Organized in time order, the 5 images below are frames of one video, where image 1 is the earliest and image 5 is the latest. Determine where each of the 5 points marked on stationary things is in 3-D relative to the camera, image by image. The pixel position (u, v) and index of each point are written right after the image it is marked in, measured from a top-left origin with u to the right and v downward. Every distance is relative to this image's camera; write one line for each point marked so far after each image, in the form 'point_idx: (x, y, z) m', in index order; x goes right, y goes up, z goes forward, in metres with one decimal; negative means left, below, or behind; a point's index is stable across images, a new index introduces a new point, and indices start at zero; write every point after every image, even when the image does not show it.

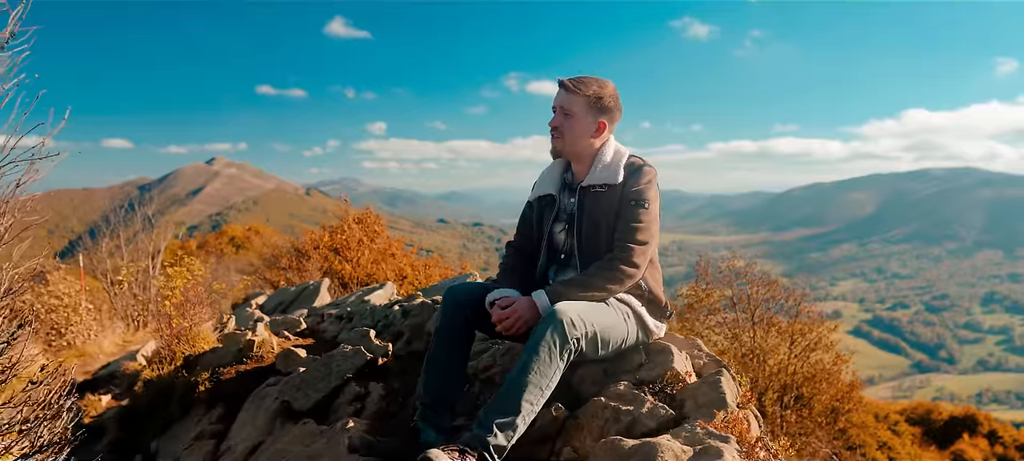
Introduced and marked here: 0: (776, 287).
0: (+7.3, -1.8, +15.6) m
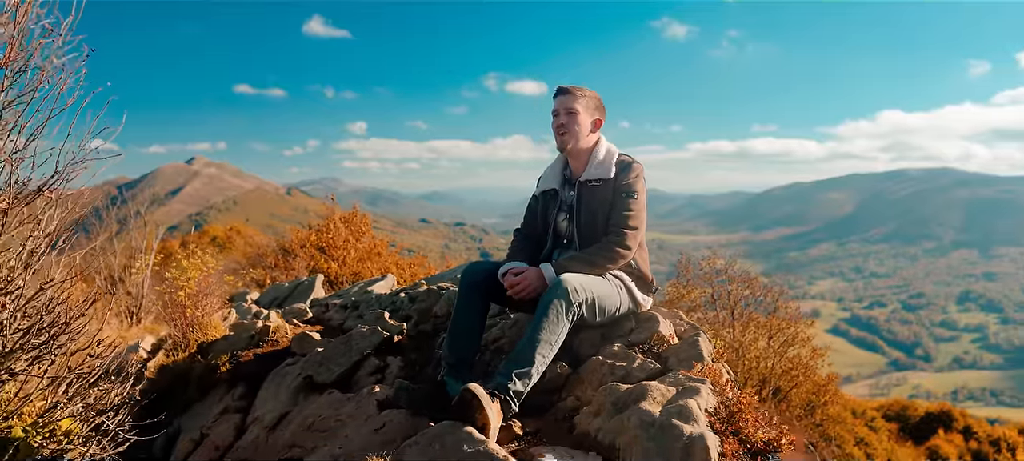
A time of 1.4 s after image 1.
0: (+7.0, -1.7, +16.4) m
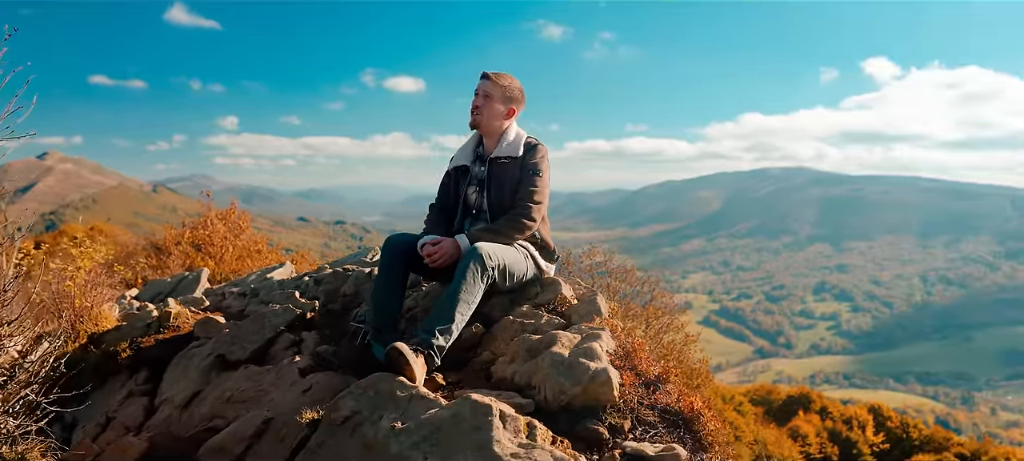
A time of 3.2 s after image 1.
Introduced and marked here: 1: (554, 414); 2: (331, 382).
0: (+4.1, -1.3, +17.7) m
1: (+0.2, -1.0, +3.1) m
2: (-1.3, -1.1, +4.0) m
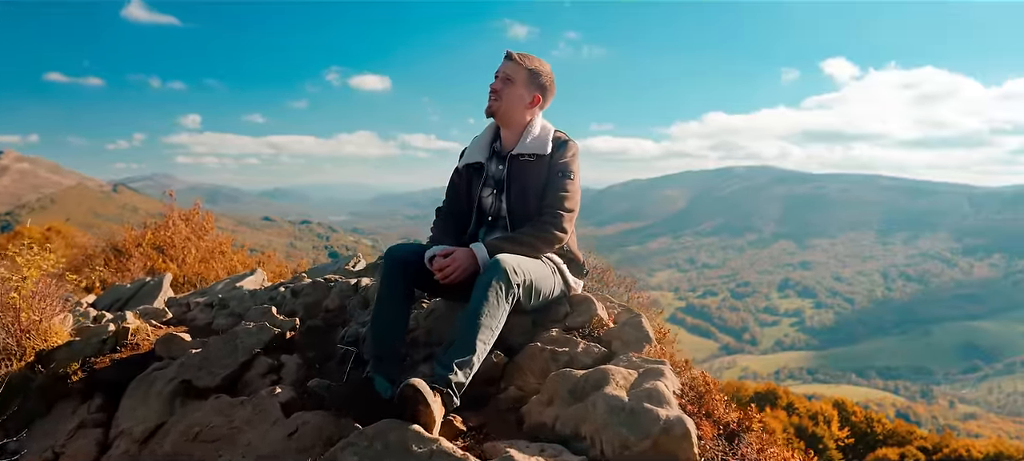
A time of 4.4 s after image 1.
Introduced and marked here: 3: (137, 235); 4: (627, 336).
0: (+3.6, -1.4, +17.3) m
1: (+0.5, -1.1, +2.5) m
2: (-1.1, -1.2, +3.3) m
3: (-11.2, -0.2, +16.6) m
4: (+0.7, -0.7, +3.5) m
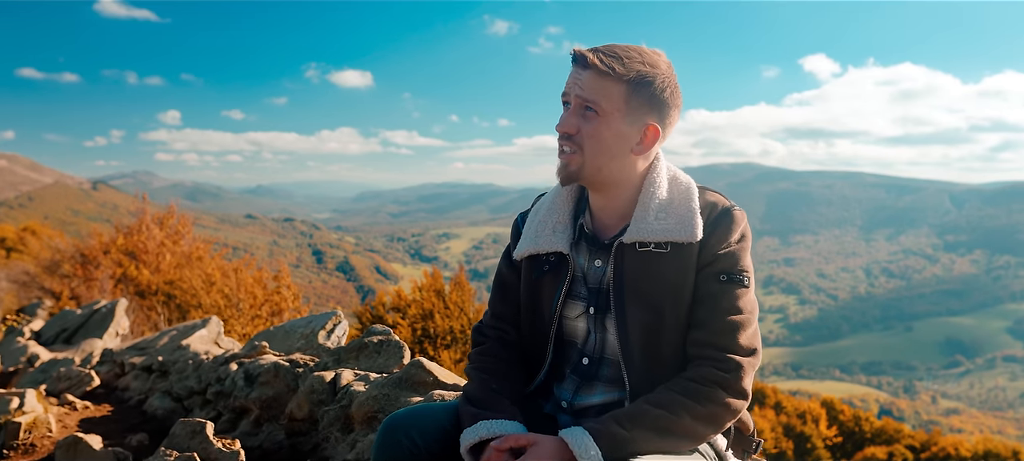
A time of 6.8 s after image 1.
0: (+3.6, -1.8, +15.6) m
1: (+0.9, -1.6, +0.7) m
2: (-0.7, -1.7, +1.5) m
3: (-11.1, -0.7, +14.5) m
4: (+1.1, -1.2, +1.7) m
